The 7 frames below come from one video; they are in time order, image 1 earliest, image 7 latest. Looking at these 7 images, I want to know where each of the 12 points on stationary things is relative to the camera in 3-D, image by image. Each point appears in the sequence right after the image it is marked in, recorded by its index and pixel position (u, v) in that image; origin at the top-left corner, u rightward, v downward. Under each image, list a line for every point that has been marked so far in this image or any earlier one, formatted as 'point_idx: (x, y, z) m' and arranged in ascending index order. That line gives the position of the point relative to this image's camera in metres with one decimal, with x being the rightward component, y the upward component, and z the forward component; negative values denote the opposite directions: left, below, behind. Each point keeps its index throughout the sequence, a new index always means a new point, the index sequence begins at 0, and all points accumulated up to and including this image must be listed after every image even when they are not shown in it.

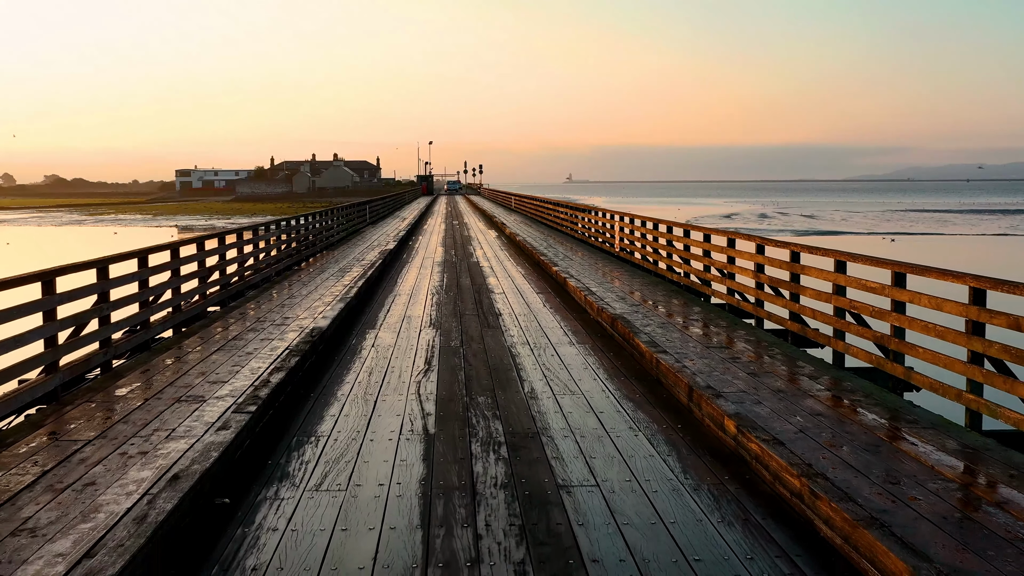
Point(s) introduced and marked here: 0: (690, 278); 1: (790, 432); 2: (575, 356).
0: (+1.3, +0.1, +9.8) m
1: (+0.9, -0.5, +4.1) m
2: (+0.3, -0.3, +6.2) m
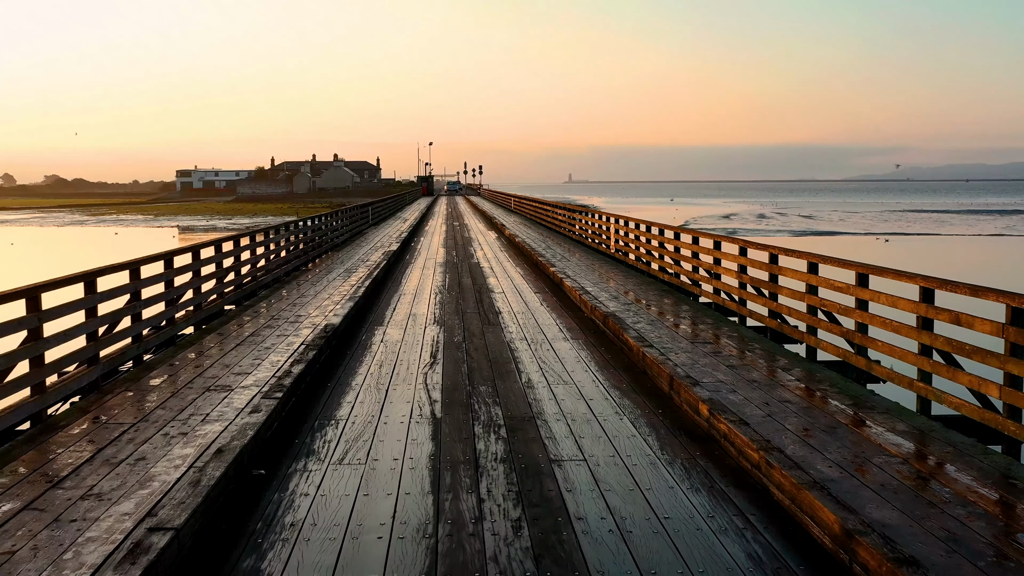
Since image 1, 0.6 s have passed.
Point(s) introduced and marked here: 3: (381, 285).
0: (+1.3, +0.1, +10.3) m
1: (+0.9, -0.5, +4.6) m
2: (+0.3, -0.3, +6.7) m
3: (-1.1, 0.0, +11.3) m
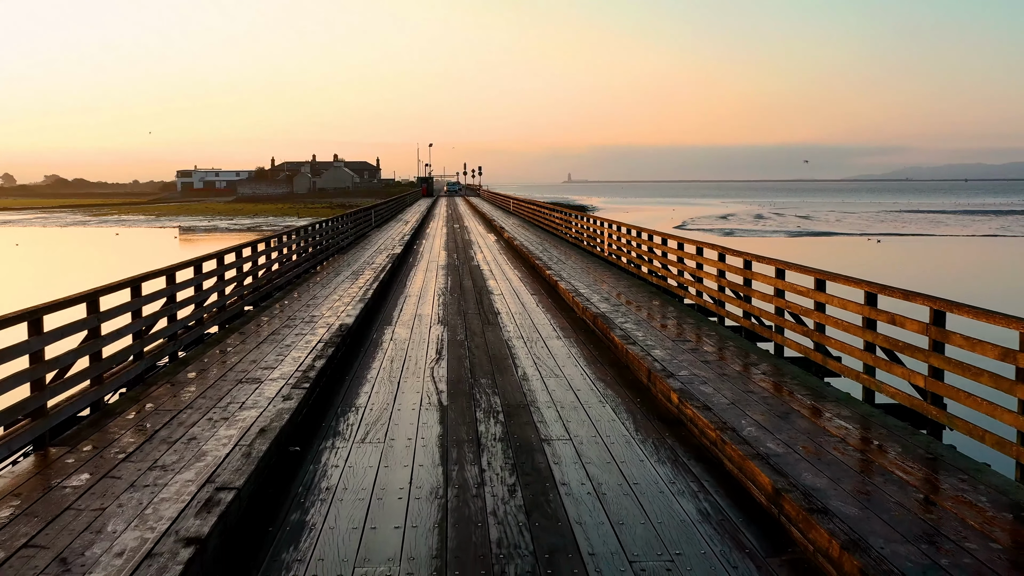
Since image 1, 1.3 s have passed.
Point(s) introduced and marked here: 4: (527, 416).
0: (+1.3, +0.1, +11.0) m
1: (+0.9, -0.5, +5.3) m
2: (+0.3, -0.3, +7.4) m
3: (-1.2, 0.0, +12.0) m
4: (+0.1, -0.5, +5.1) m
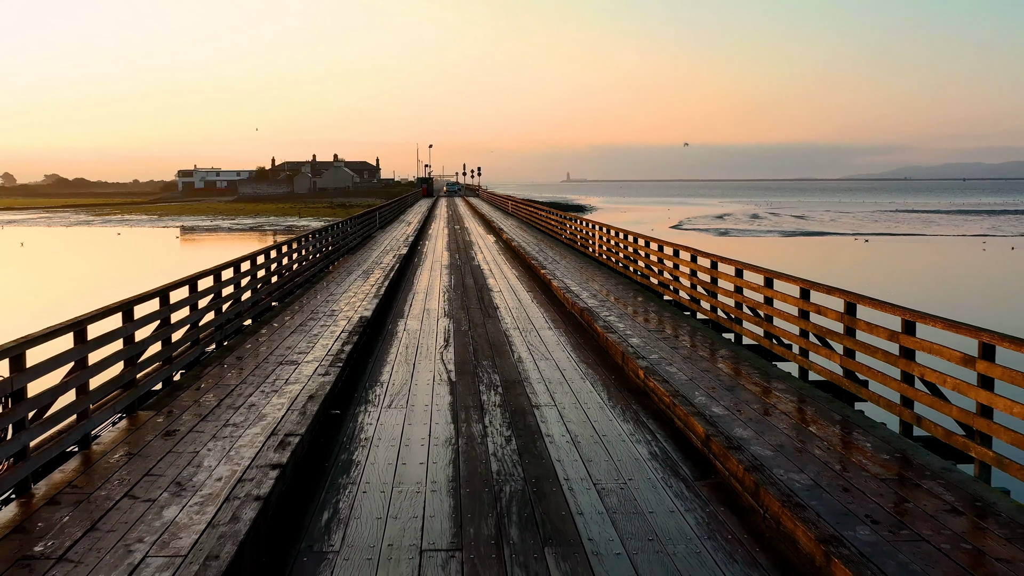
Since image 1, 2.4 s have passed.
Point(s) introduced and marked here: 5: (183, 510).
0: (+1.3, +0.1, +12.1) m
1: (+0.8, -0.5, +6.5) m
2: (+0.3, -0.3, +8.5) m
3: (-1.2, 0.0, +13.2) m
4: (+0.1, -0.5, +6.2) m
5: (-1.0, -0.7, +4.0) m
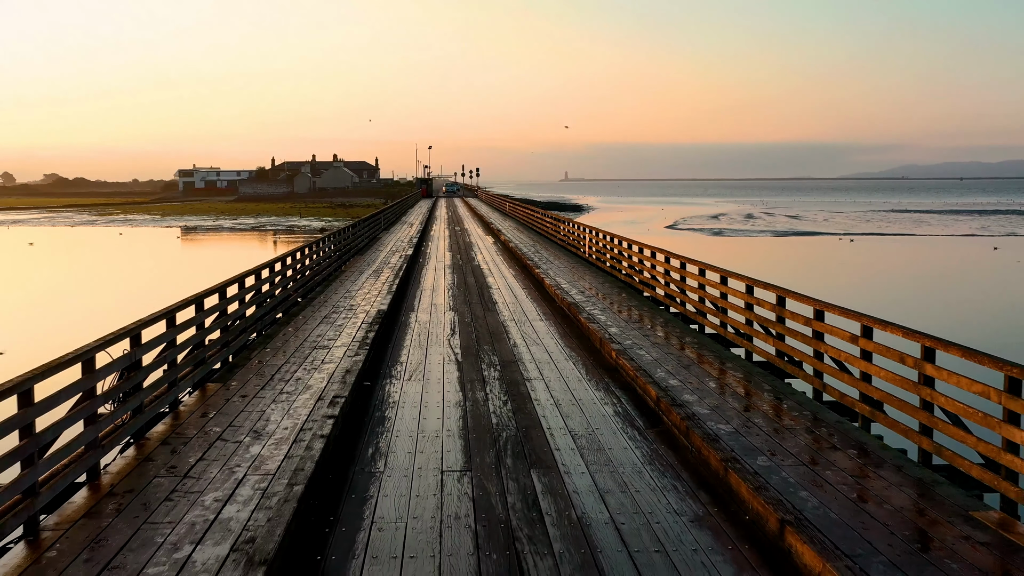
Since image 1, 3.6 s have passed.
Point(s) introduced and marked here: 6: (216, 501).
0: (+1.3, +0.1, +13.5) m
1: (+0.8, -0.4, +7.8) m
2: (+0.2, -0.3, +9.9) m
3: (-1.2, +0.1, +14.5) m
4: (0.0, -0.5, +7.6) m
5: (-1.0, -0.6, +5.3) m
6: (-1.0, -0.7, +4.5) m
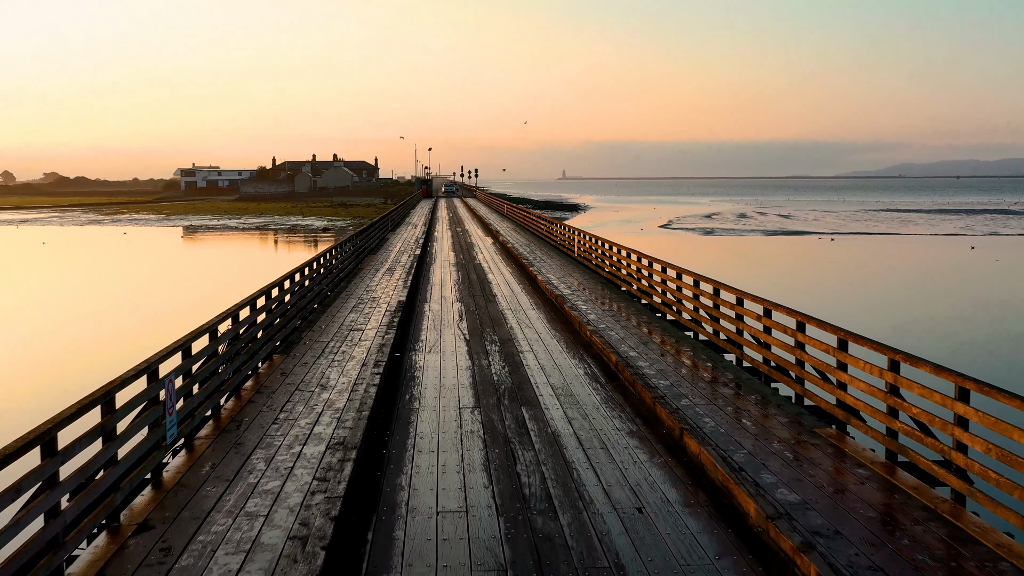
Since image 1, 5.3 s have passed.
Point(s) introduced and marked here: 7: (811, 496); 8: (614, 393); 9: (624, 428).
0: (+1.2, +0.2, +15.6) m
1: (+0.8, -0.4, +10.0) m
2: (+0.2, -0.2, +12.0) m
3: (-1.2, +0.1, +16.7) m
4: (0.0, -0.4, +9.7) m
5: (-1.0, -0.6, +7.5) m
6: (-1.0, -0.7, +6.6) m
7: (+1.2, -0.8, +5.1) m
8: (+0.6, -0.6, +7.5) m
9: (+0.6, -0.7, +6.4) m
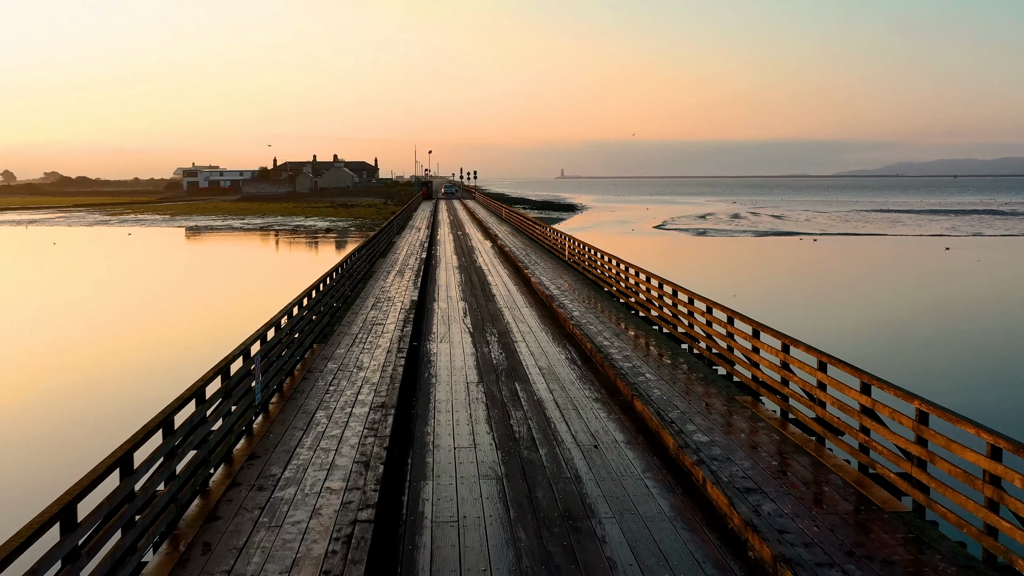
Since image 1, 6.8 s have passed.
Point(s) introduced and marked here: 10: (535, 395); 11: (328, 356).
0: (+1.2, +0.2, +17.7) m
1: (+0.8, -0.4, +12.0) m
2: (+0.2, -0.3, +14.1) m
3: (-1.3, +0.1, +18.7) m
4: (0.0, -0.4, +11.8) m
5: (-1.1, -0.6, +9.5) m
6: (-1.1, -0.7, +8.7) m
7: (+1.1, -0.8, +7.2) m
8: (+0.6, -0.6, +9.6) m
9: (+0.5, -0.7, +8.5) m
10: (+0.2, -0.7, +8.5) m
11: (-1.5, -0.6, +10.6) m
